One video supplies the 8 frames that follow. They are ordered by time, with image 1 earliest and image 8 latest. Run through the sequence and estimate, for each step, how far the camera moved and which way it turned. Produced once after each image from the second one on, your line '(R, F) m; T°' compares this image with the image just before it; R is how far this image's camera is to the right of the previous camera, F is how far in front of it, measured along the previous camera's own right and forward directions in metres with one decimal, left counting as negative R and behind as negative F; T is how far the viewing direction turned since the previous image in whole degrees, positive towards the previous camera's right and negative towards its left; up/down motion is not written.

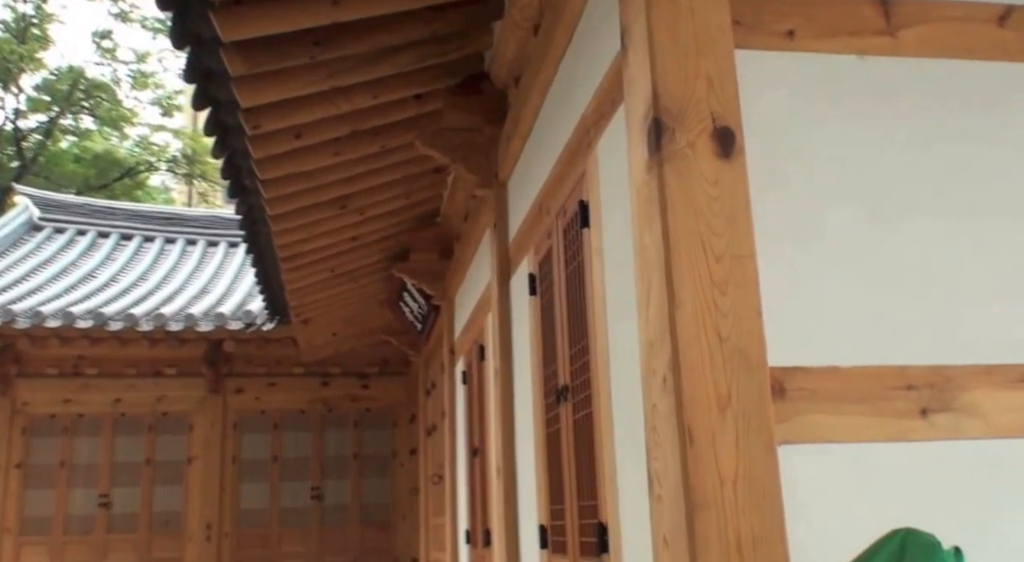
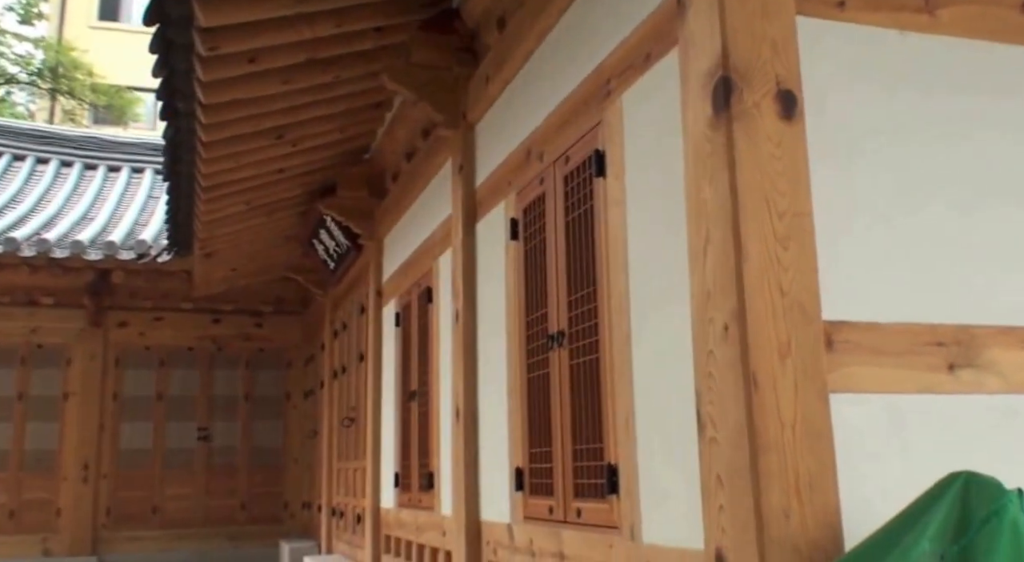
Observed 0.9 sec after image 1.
(-0.4, 0.0) m; +9°
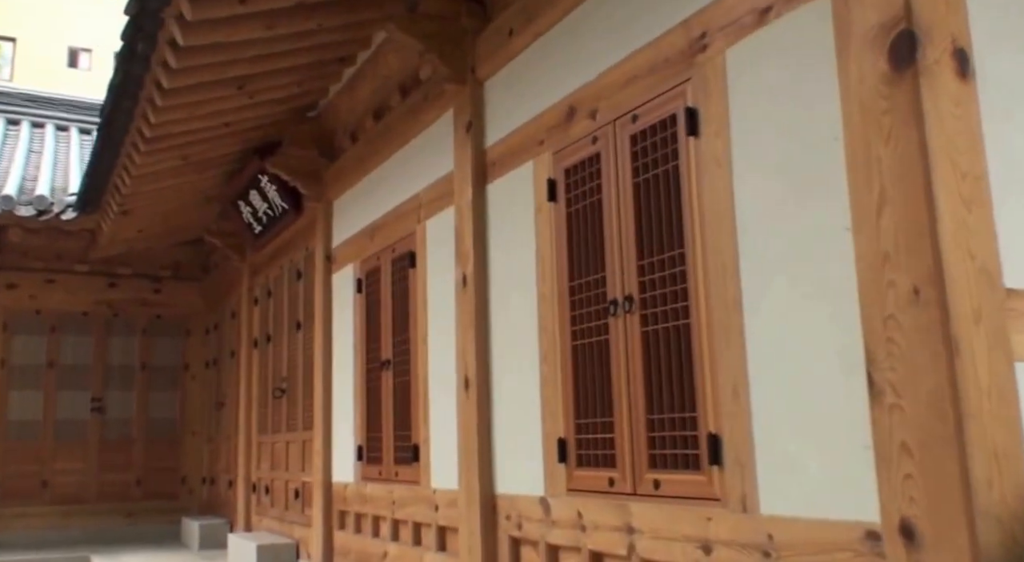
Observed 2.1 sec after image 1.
(-0.5, +0.2) m; +9°
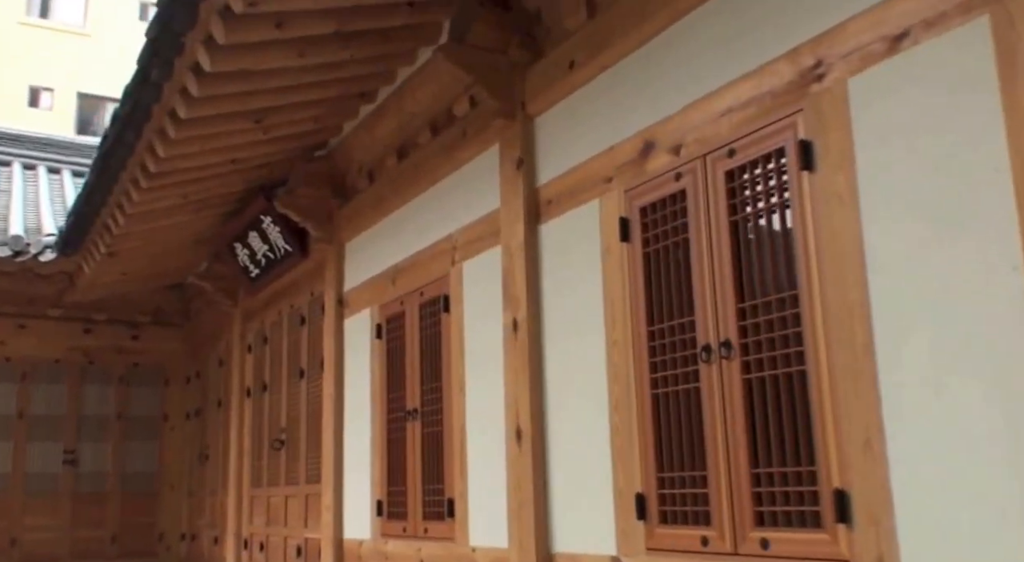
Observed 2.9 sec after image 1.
(-0.3, +0.2) m; +3°
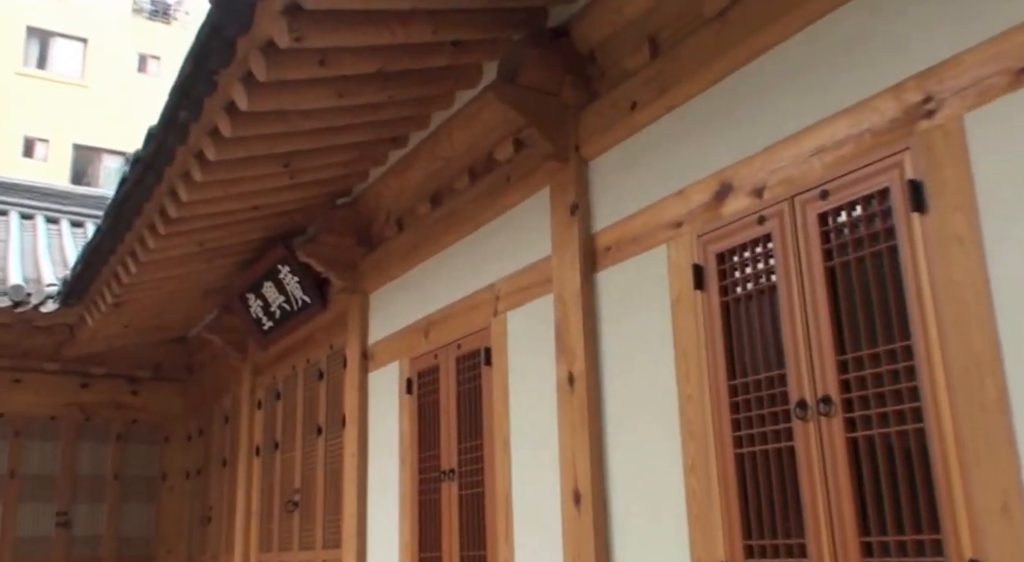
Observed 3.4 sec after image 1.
(-0.2, +0.2) m; +1°
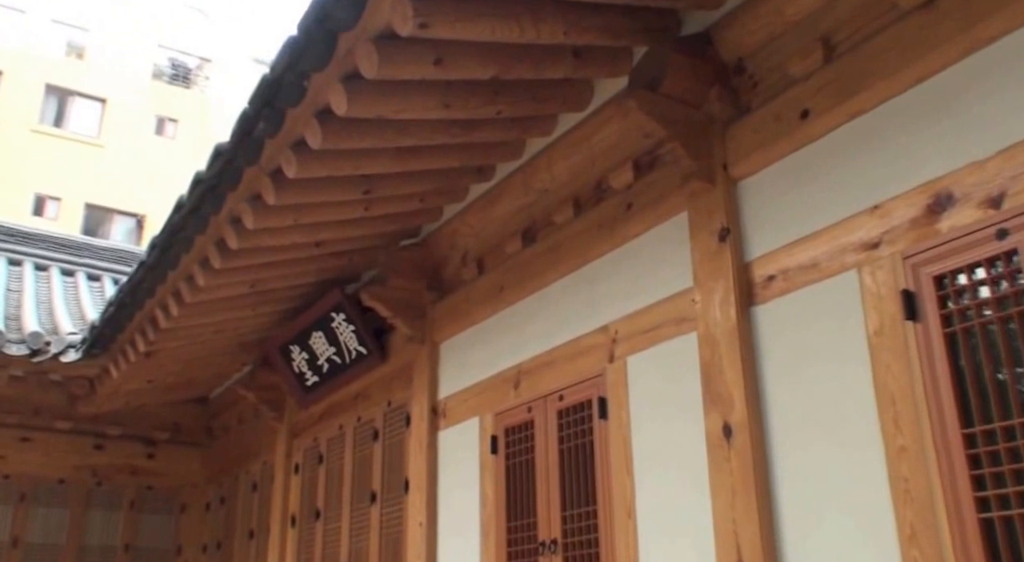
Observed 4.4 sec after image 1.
(-0.4, +0.4) m; 0°
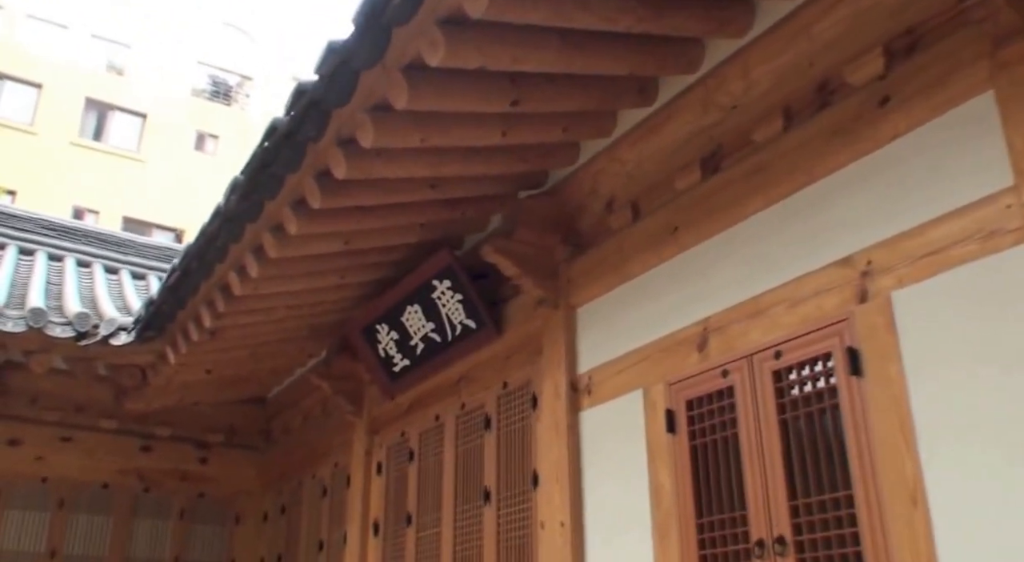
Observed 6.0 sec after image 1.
(-0.4, +0.7) m; -1°
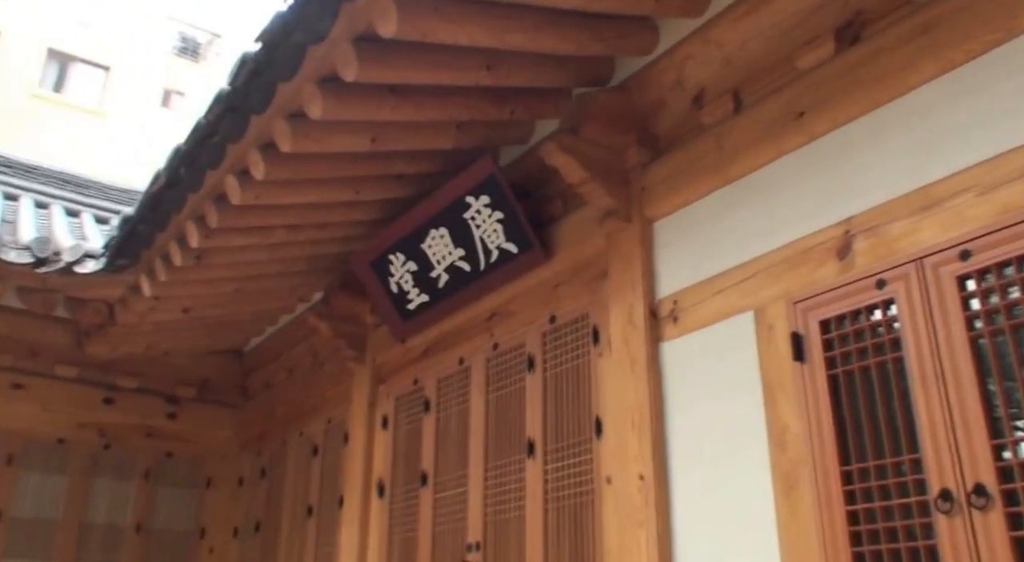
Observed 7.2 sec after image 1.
(-0.3, +0.6) m; +3°
